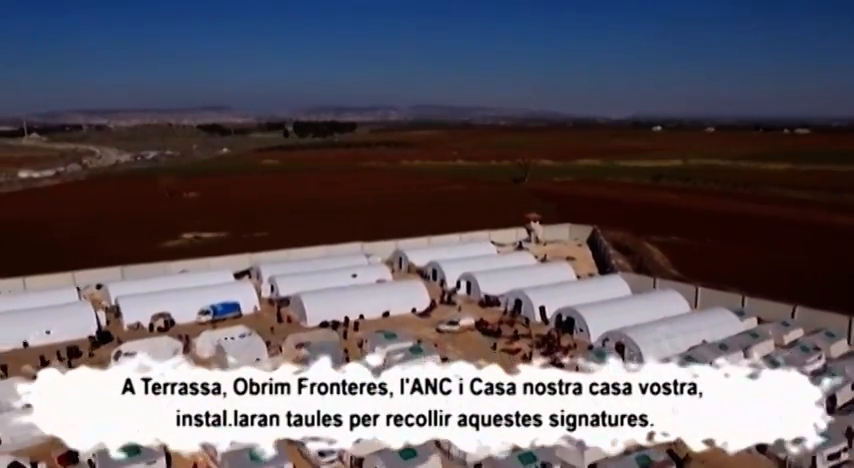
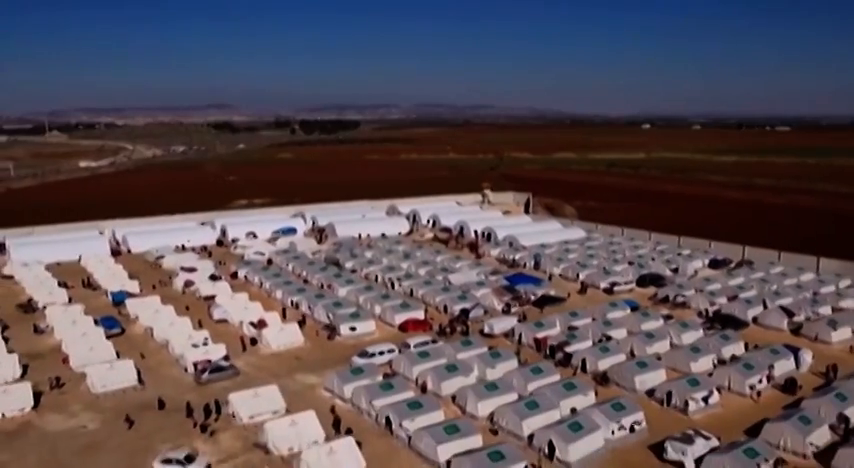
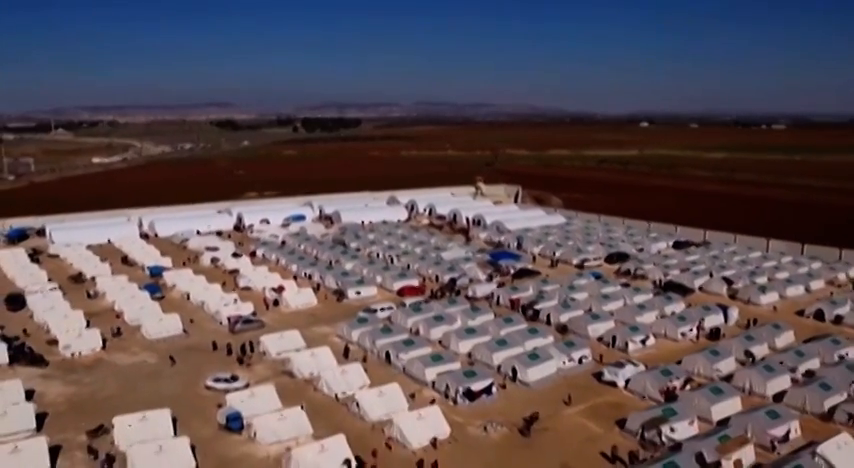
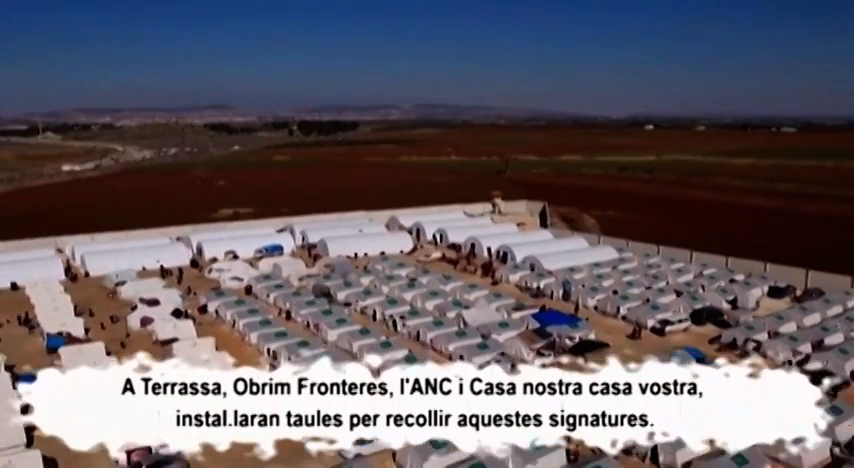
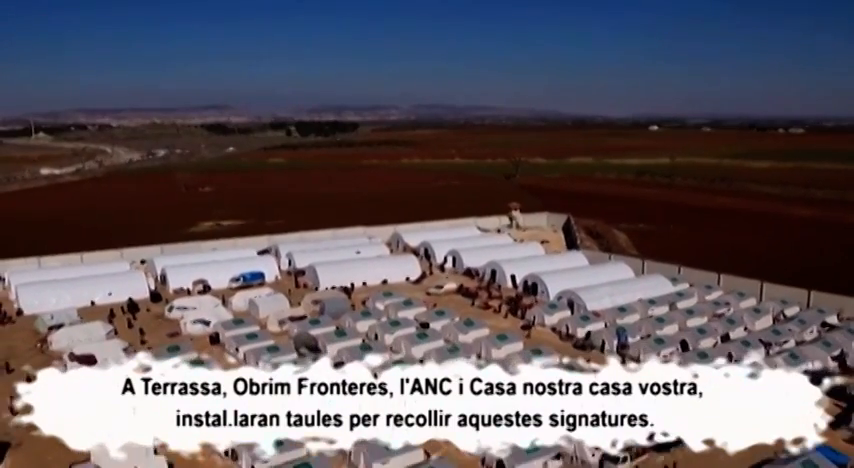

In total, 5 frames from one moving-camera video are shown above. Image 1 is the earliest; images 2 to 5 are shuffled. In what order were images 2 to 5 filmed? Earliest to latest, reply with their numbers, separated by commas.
5, 4, 2, 3
